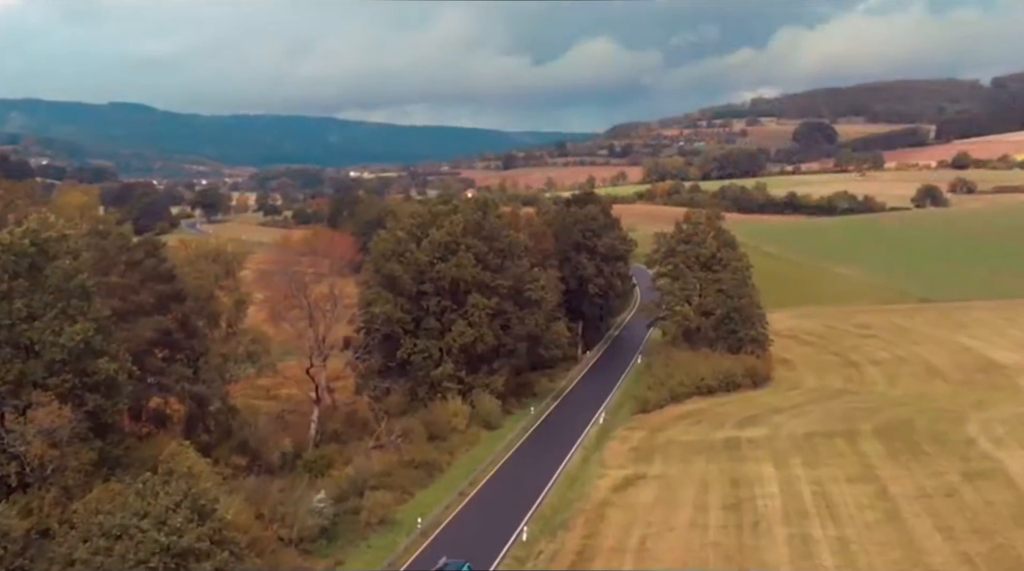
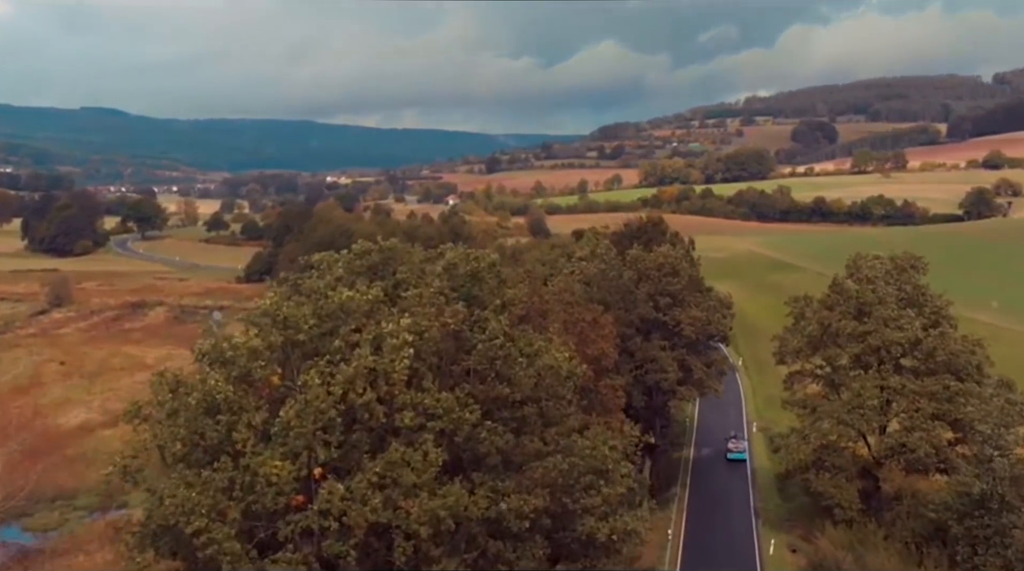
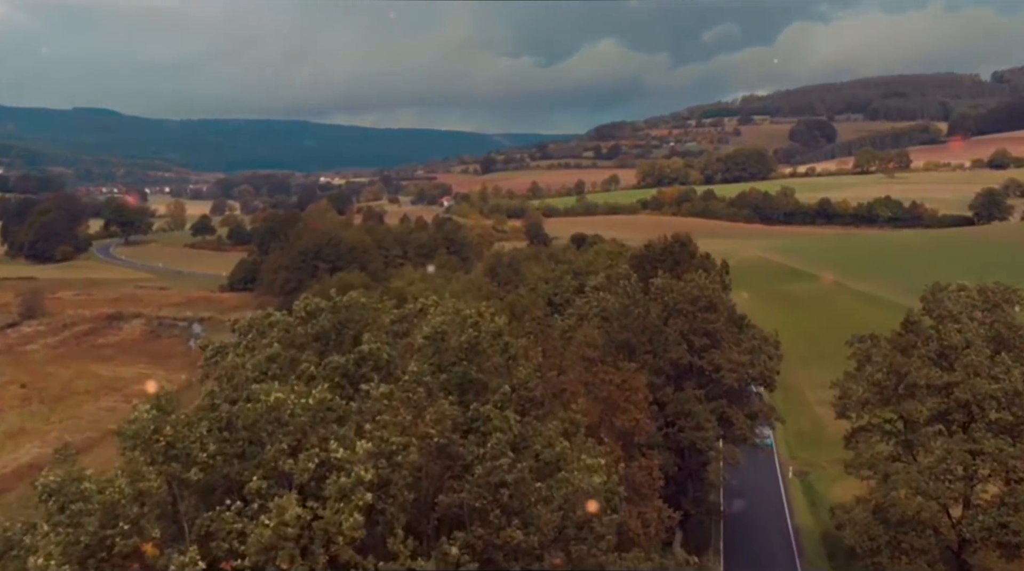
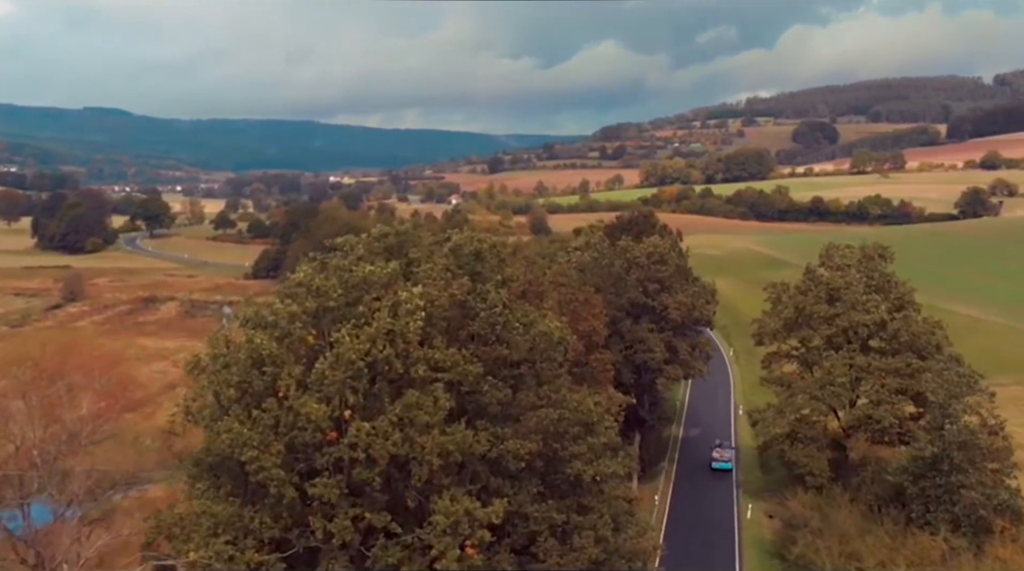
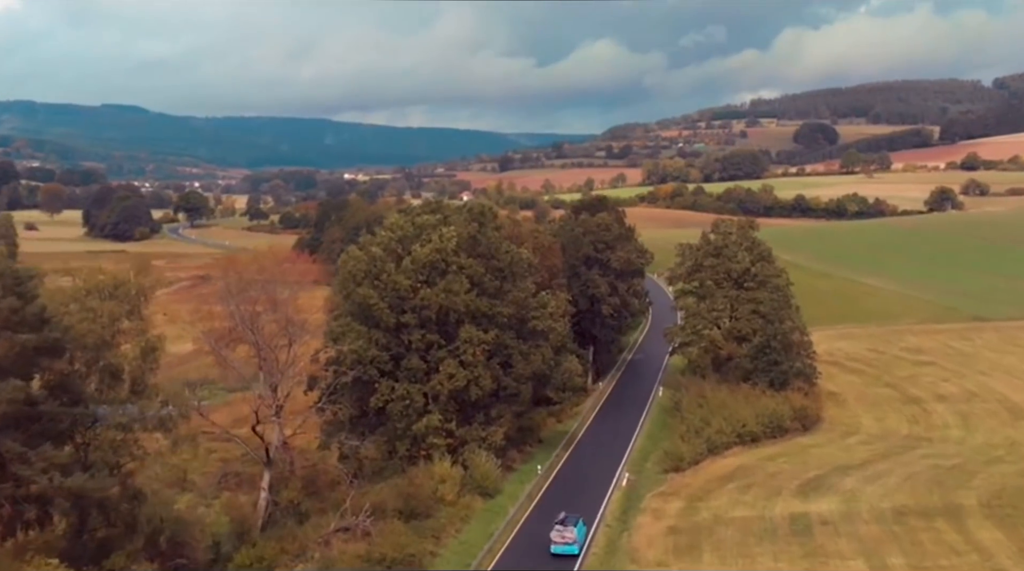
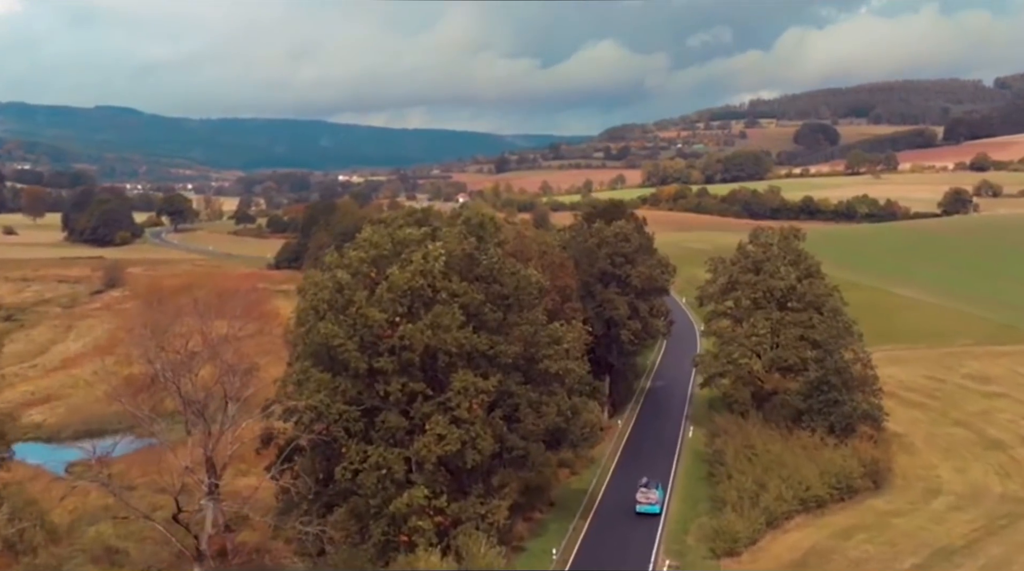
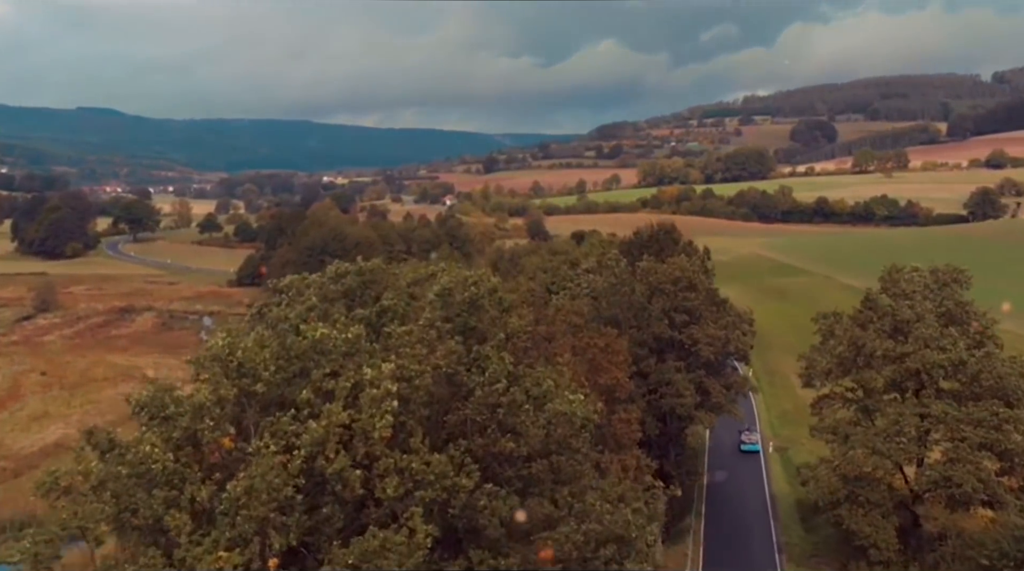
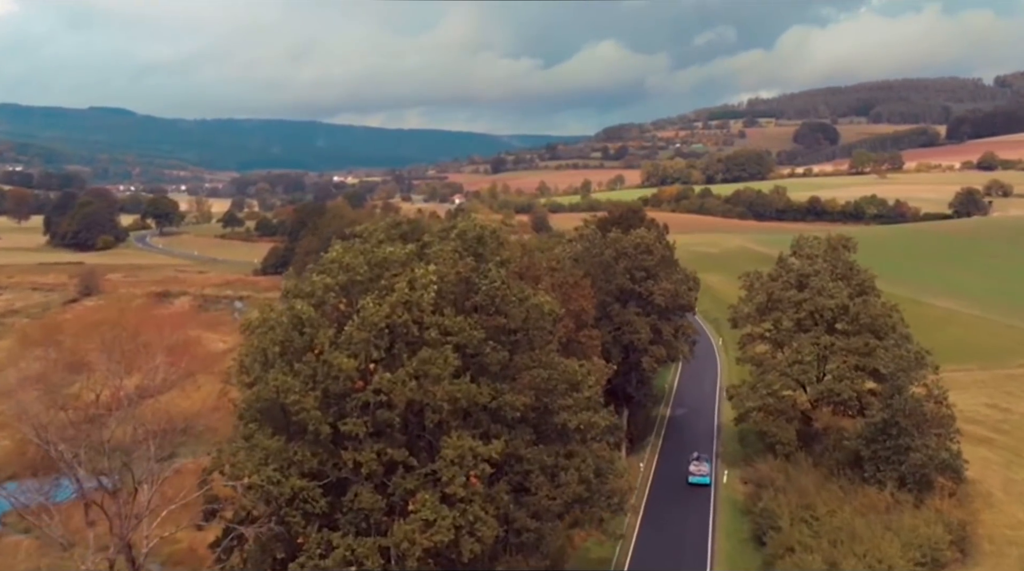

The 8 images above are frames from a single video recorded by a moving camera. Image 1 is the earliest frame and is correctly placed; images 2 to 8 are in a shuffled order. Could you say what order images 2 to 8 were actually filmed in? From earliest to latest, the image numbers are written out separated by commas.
5, 6, 8, 4, 2, 7, 3
